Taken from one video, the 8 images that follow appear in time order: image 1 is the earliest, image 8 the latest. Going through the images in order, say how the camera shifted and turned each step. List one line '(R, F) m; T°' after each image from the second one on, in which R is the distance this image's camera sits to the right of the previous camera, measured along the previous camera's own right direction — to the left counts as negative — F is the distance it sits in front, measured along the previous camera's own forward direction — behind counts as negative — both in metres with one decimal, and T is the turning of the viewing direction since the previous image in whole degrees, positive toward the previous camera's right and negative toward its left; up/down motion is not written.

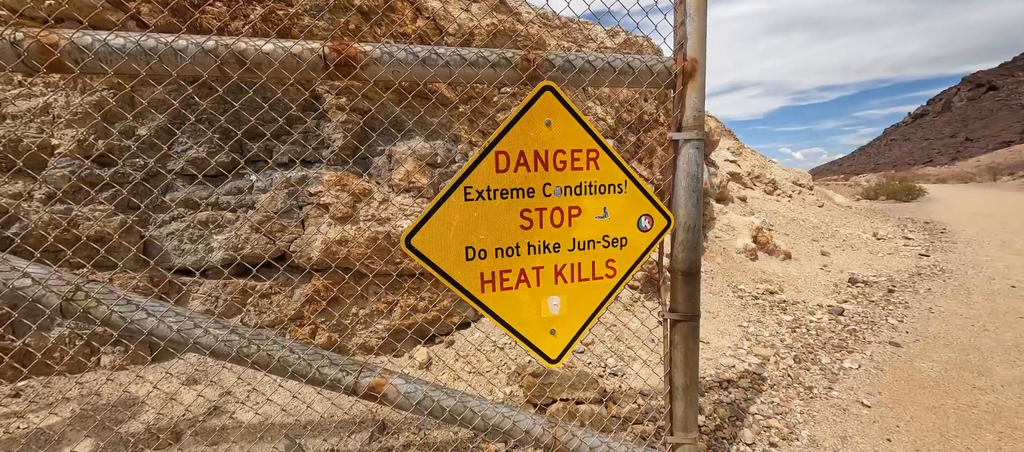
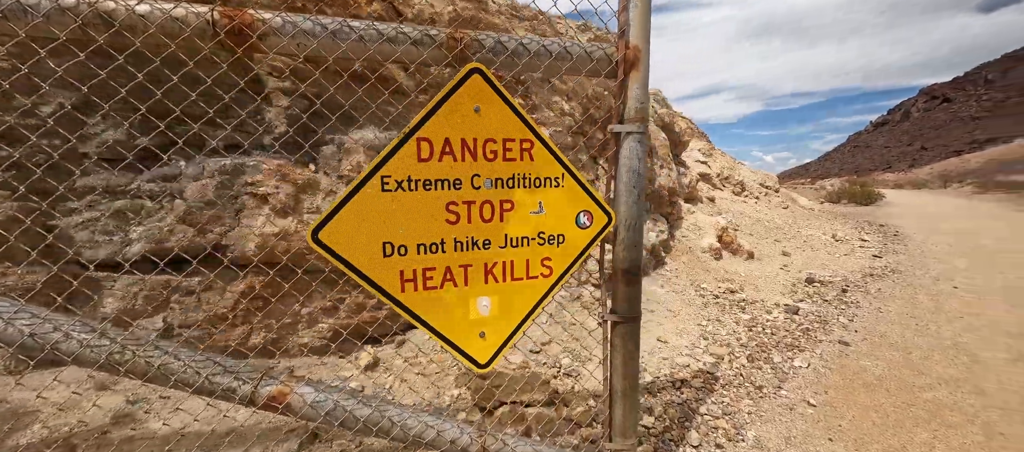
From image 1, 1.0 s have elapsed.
(+0.3, +0.1) m; +3°
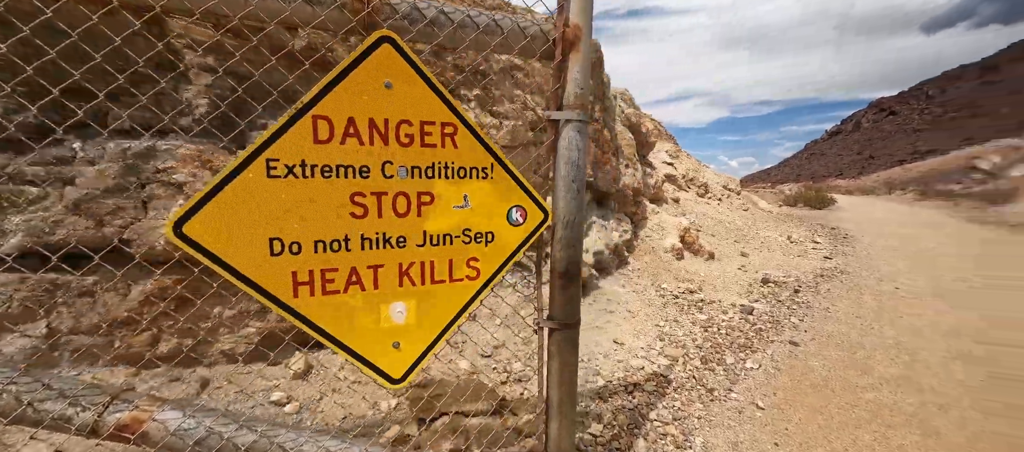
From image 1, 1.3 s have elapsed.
(+0.2, +0.2) m; +4°
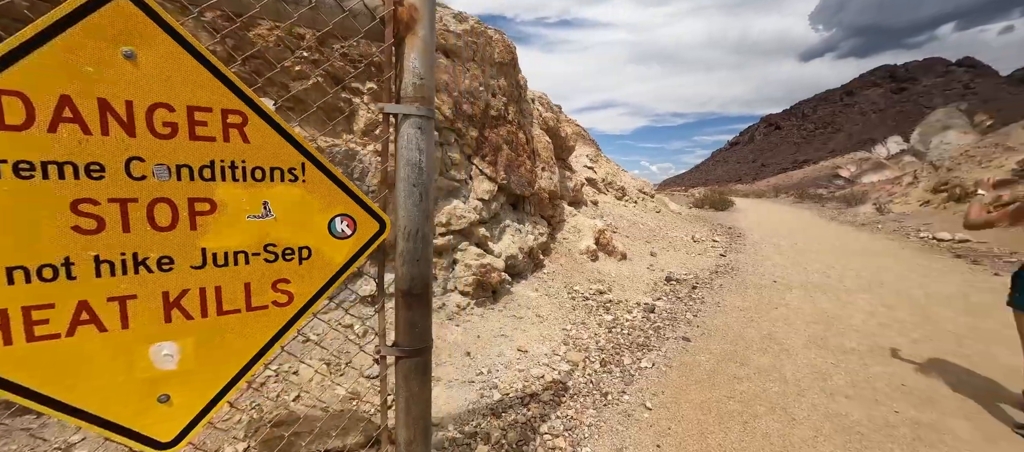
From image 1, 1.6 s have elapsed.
(+0.5, +0.2) m; +10°
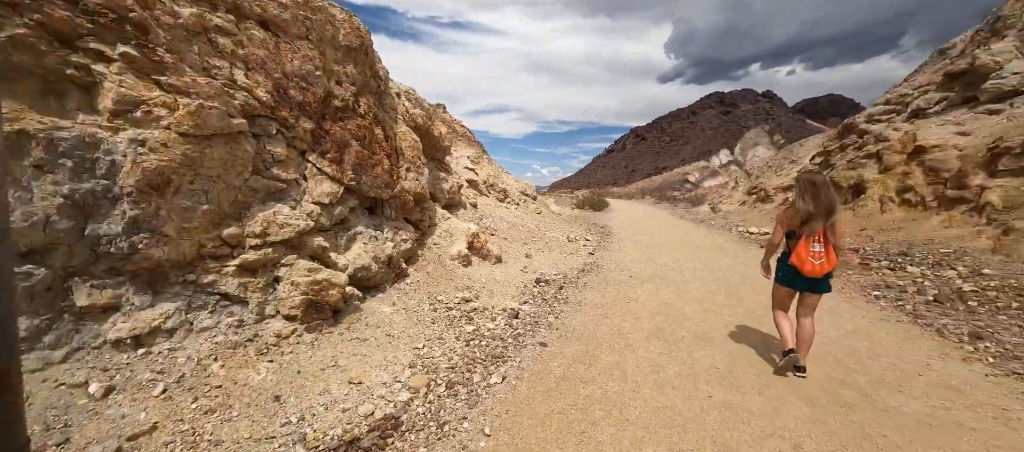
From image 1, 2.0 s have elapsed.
(+0.7, +0.3) m; +16°
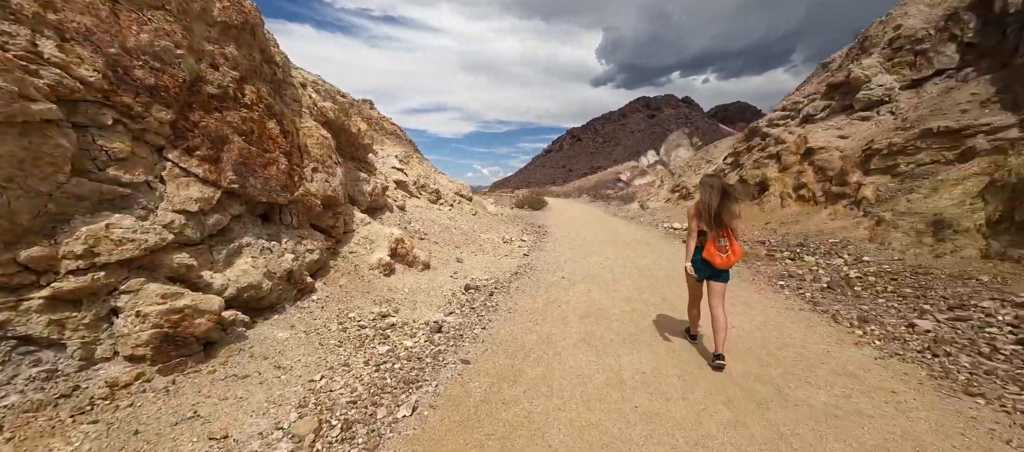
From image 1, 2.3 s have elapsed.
(+0.3, +0.4) m; +9°
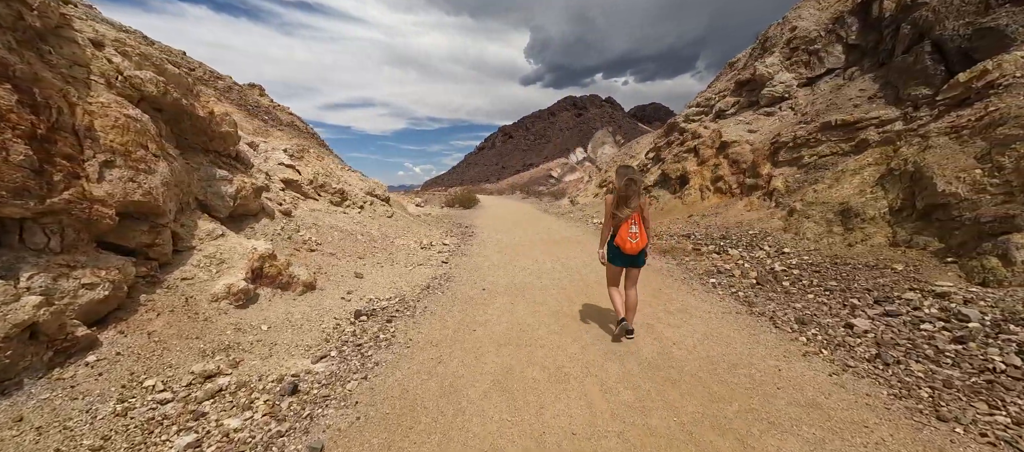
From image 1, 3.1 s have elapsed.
(+0.5, +1.2) m; +10°
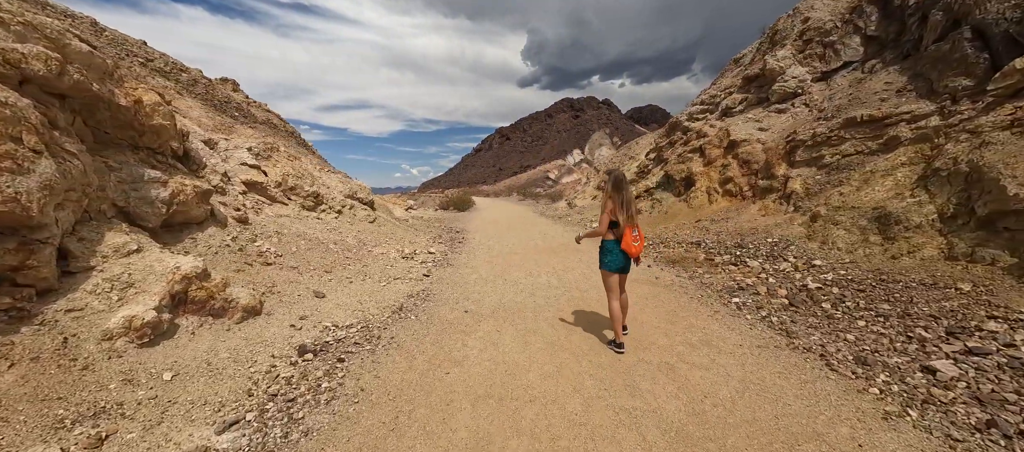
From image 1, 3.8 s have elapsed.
(+0.2, +1.0) m; 0°
